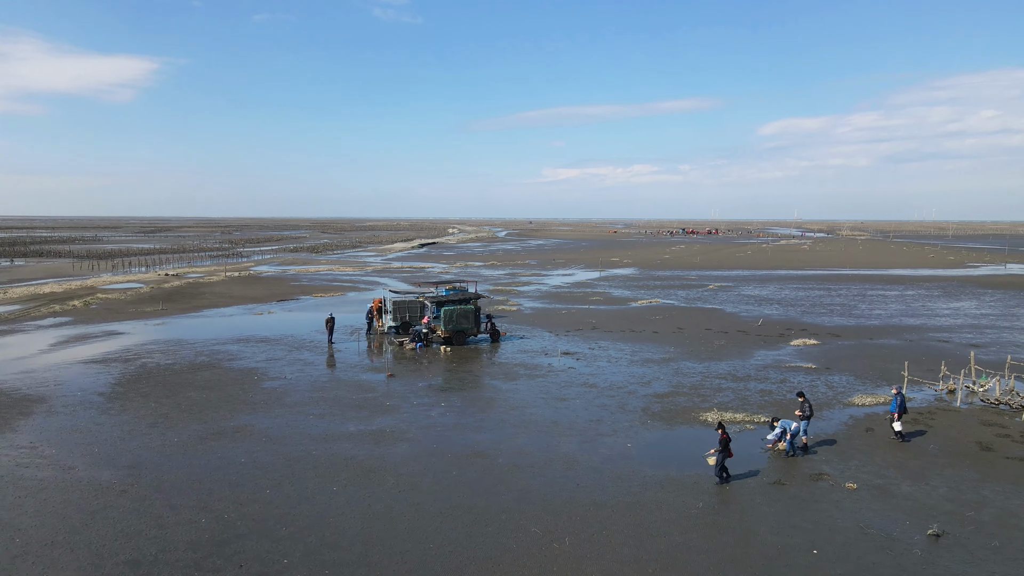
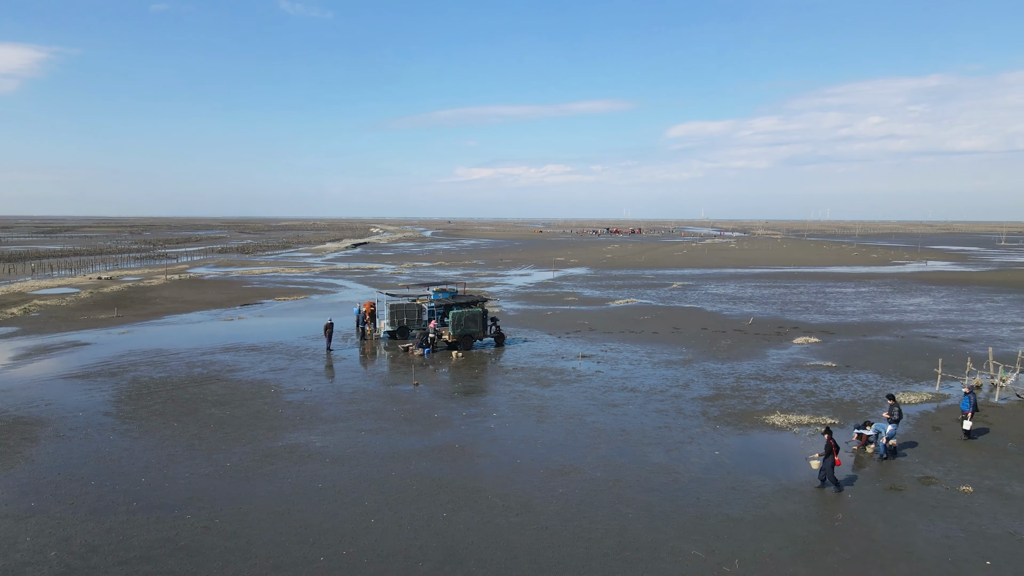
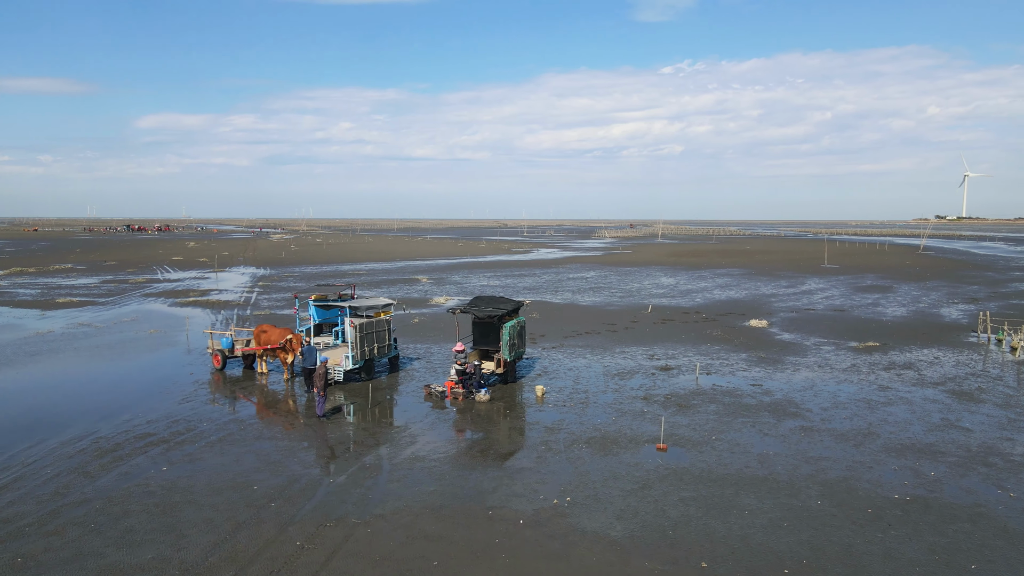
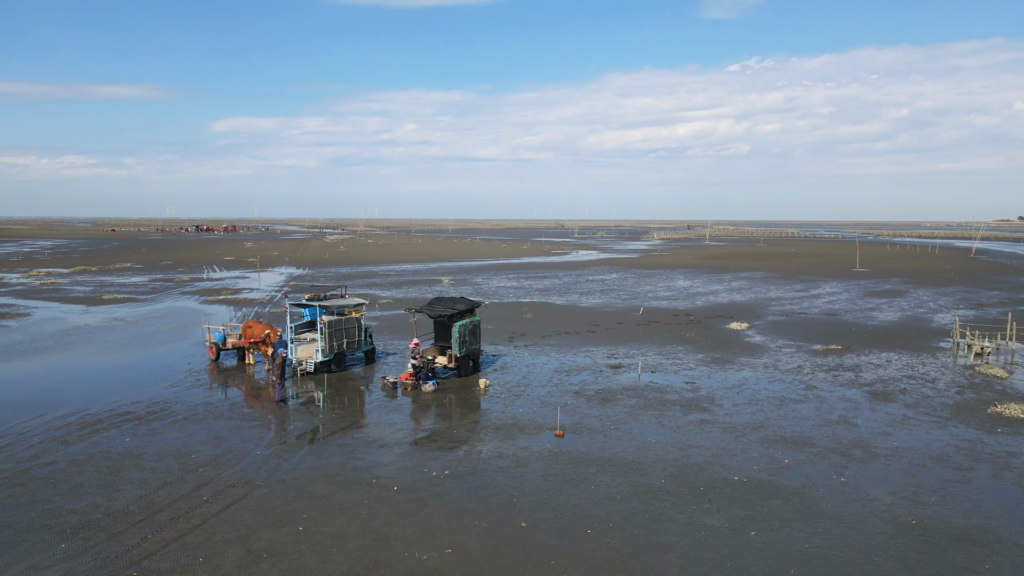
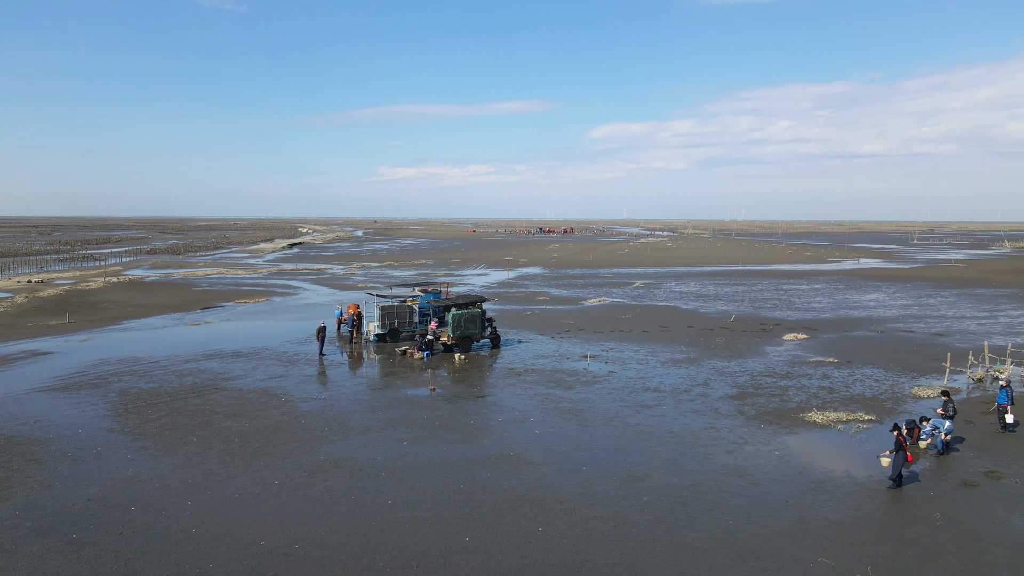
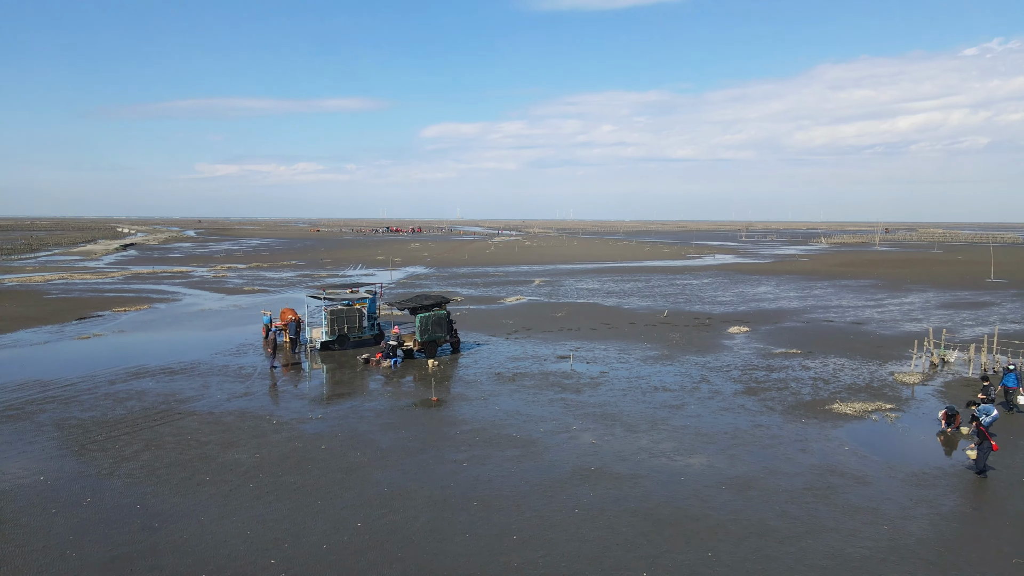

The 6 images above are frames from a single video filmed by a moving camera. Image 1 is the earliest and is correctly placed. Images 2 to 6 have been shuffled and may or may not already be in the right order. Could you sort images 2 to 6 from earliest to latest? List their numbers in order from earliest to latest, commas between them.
2, 5, 6, 4, 3
